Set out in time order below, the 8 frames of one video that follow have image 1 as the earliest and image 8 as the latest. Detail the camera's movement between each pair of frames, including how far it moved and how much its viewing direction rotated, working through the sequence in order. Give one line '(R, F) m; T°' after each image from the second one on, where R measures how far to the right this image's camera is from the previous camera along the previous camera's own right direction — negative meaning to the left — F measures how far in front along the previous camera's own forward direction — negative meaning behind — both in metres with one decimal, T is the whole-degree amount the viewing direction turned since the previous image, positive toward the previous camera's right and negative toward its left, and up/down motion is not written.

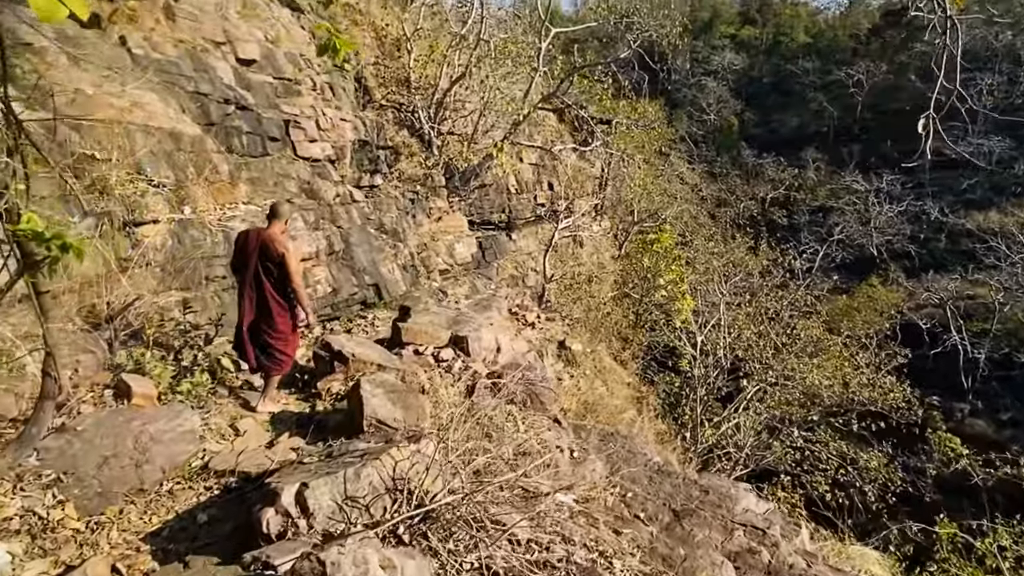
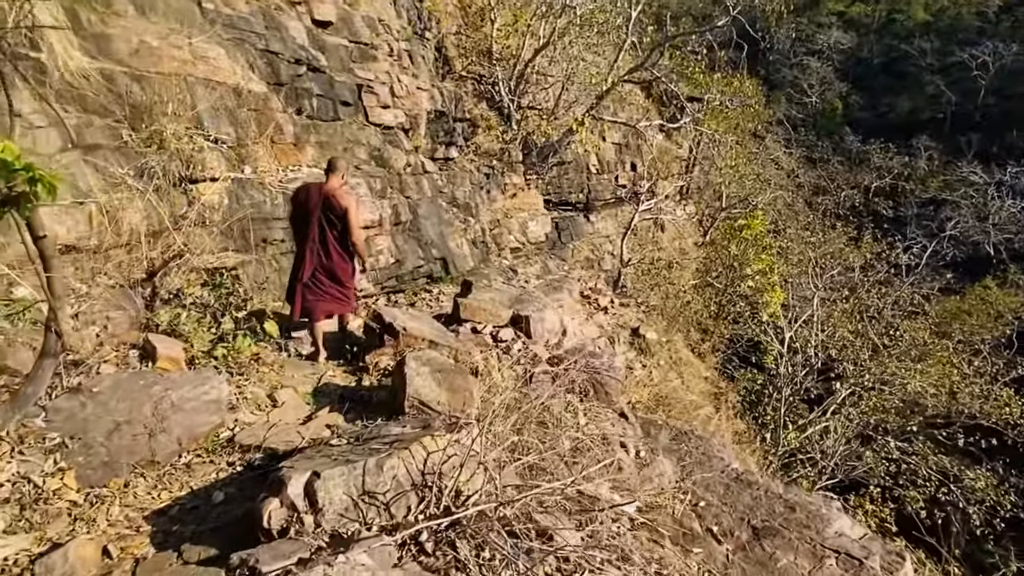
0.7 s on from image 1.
(+0.1, +0.6) m; -7°
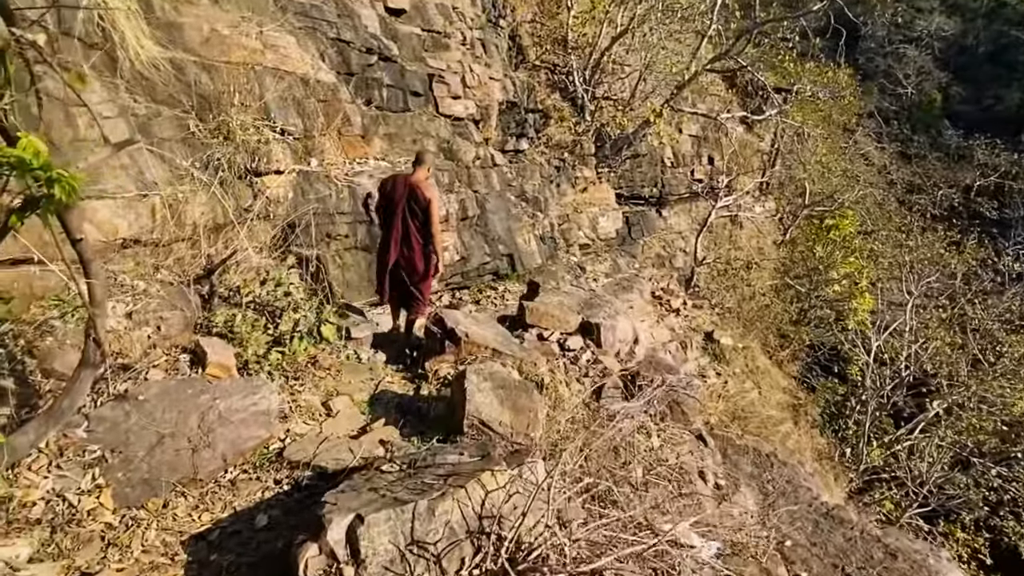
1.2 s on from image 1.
(-0.1, +0.4) m; -6°
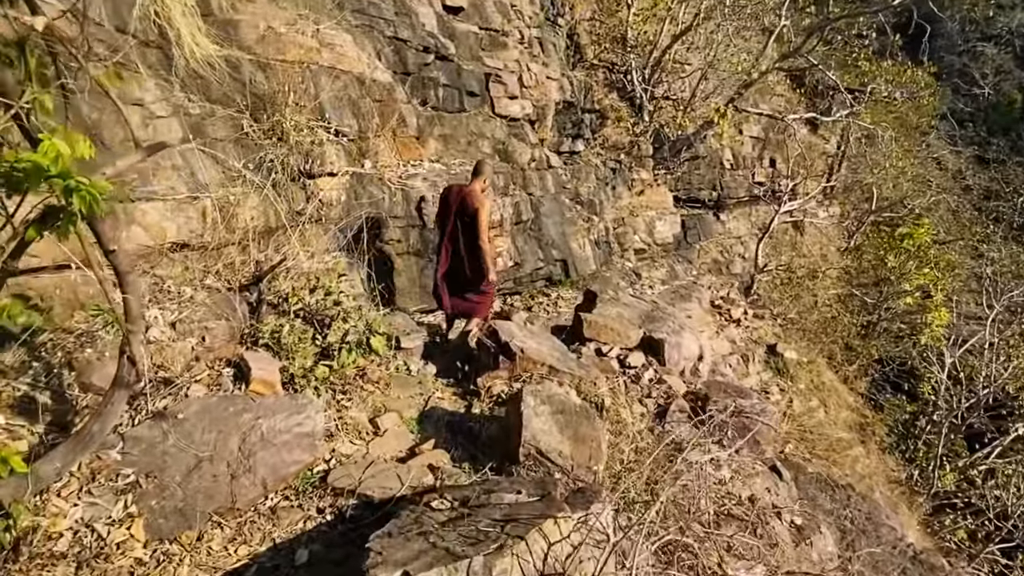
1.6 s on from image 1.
(-0.1, +0.3) m; -4°
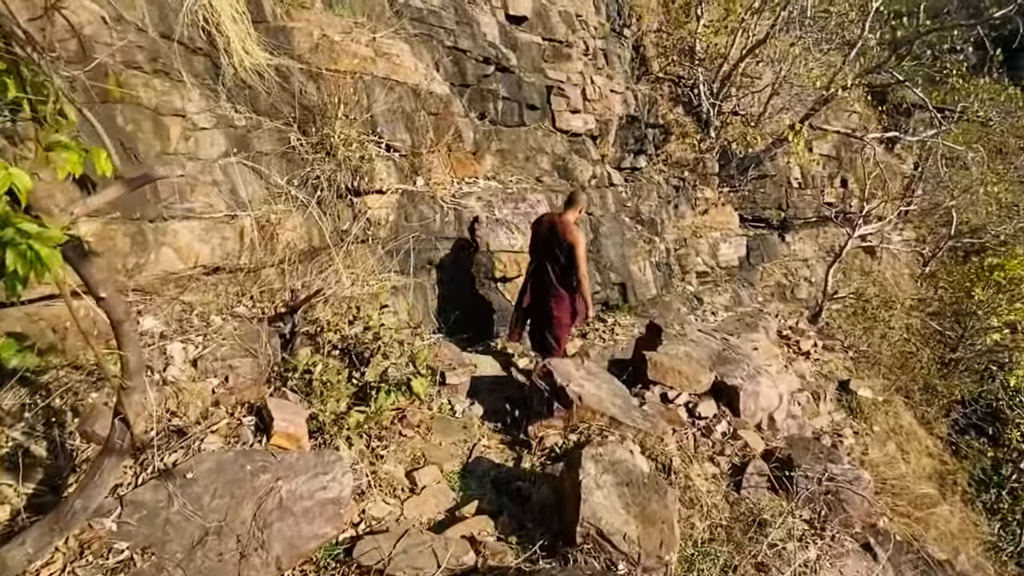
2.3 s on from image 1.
(-0.1, +0.5) m; -5°
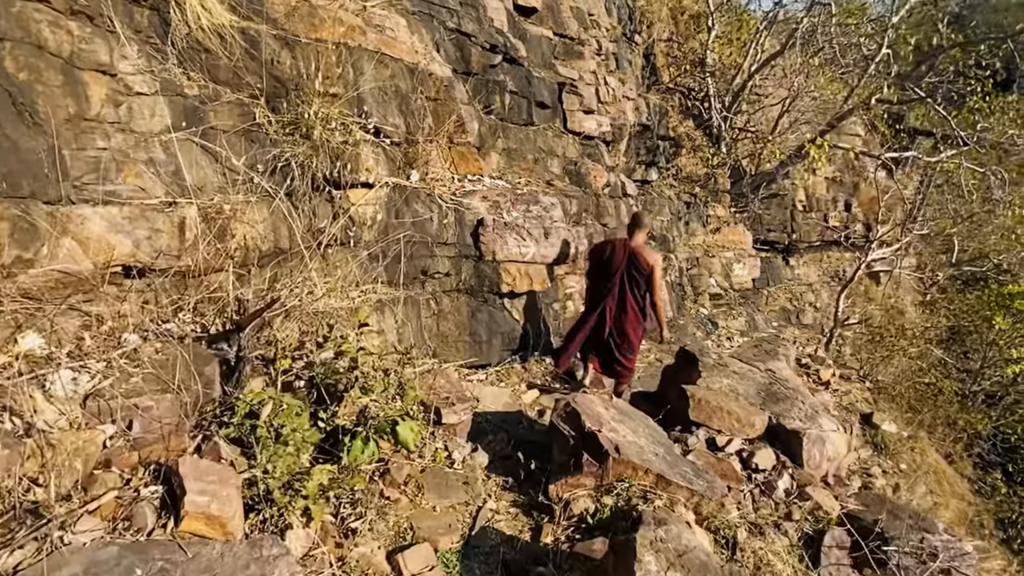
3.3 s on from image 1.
(-0.2, +1.0) m; +1°
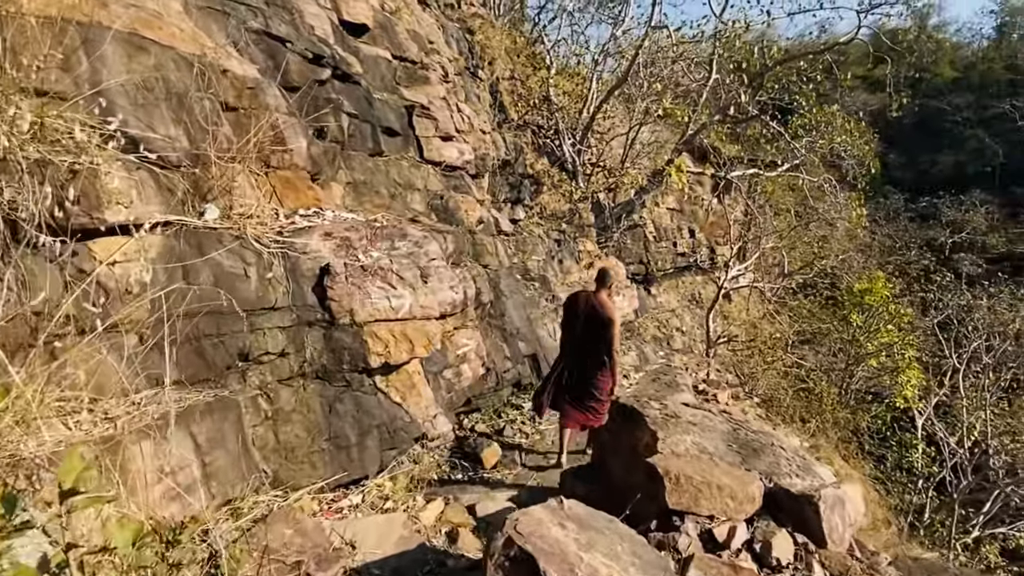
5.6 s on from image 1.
(0.0, +1.5) m; +13°
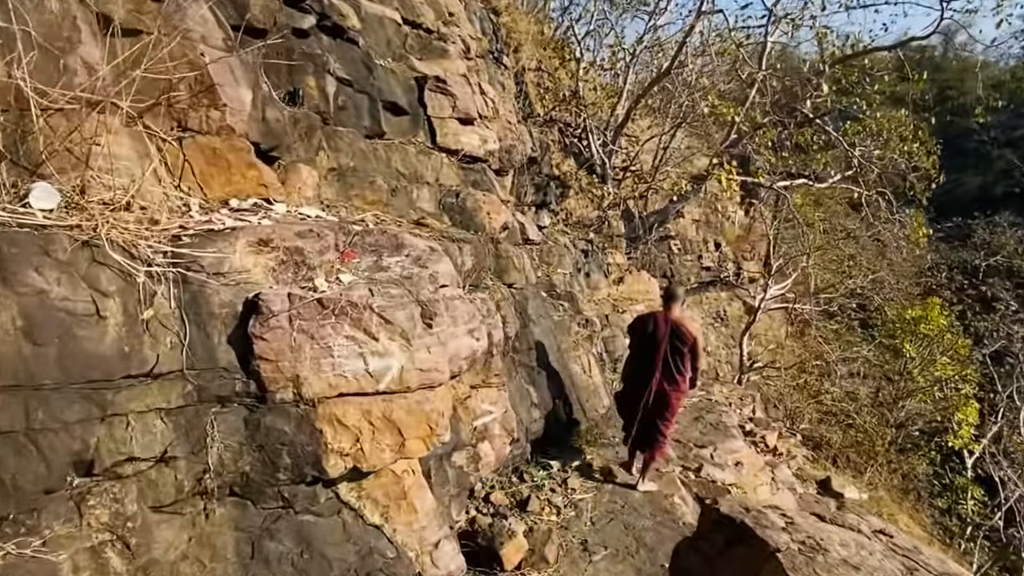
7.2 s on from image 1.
(-0.2, +1.5) m; -1°
